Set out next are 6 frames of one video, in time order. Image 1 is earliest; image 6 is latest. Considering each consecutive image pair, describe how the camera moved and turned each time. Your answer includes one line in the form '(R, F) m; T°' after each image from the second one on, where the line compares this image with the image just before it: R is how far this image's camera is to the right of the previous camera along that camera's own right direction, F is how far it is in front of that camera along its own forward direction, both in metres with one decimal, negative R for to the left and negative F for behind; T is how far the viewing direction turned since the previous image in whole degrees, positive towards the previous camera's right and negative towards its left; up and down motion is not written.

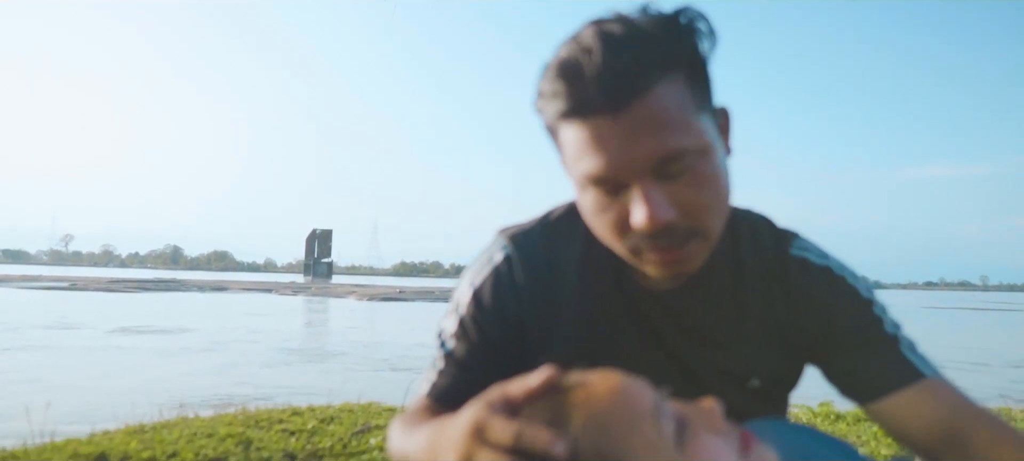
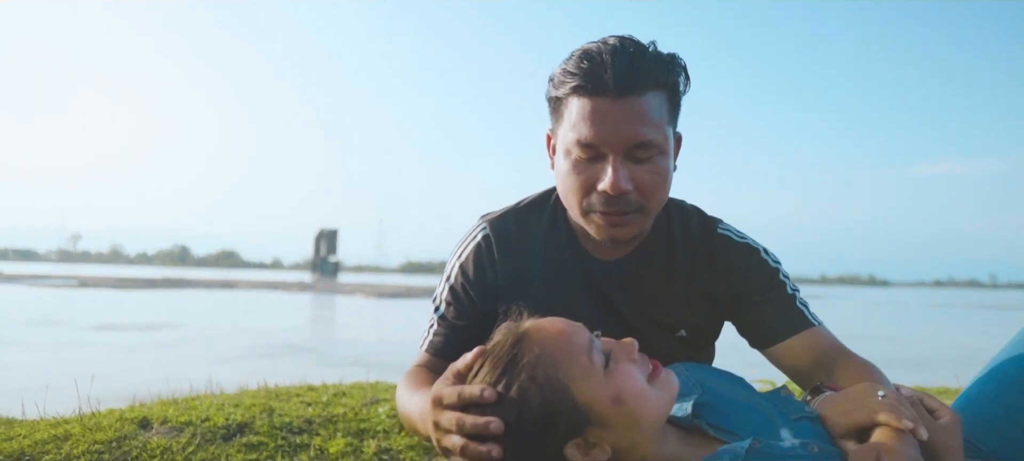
(+0.1, -0.5) m; 0°
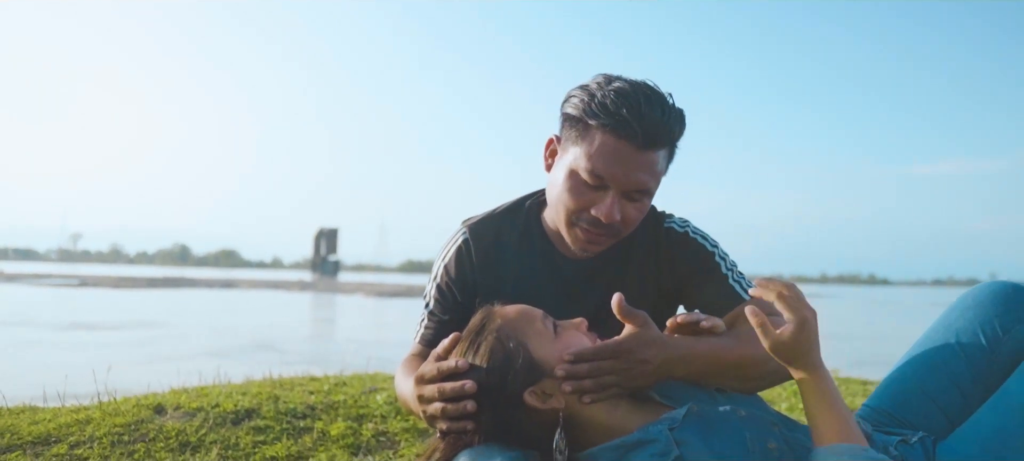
(+0.1, -0.3) m; 0°
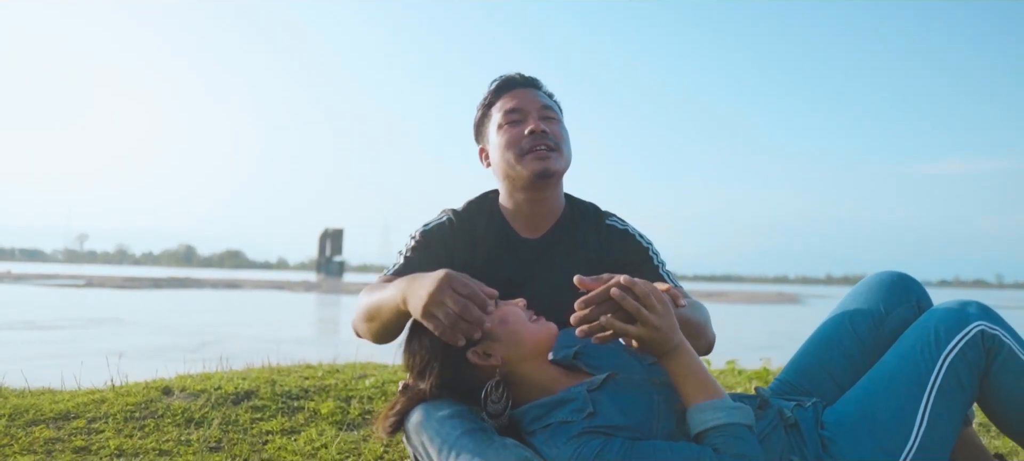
(+0.2, -0.4) m; 0°
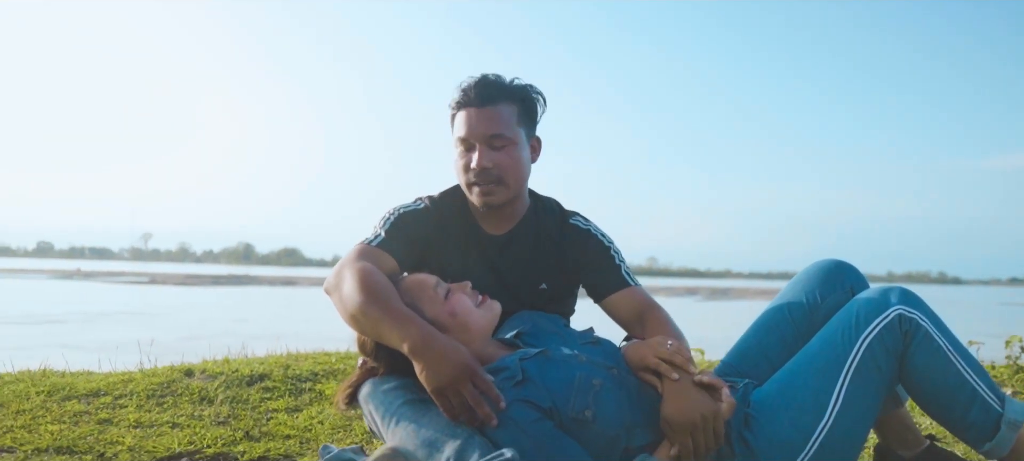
(+0.3, -0.3) m; -4°
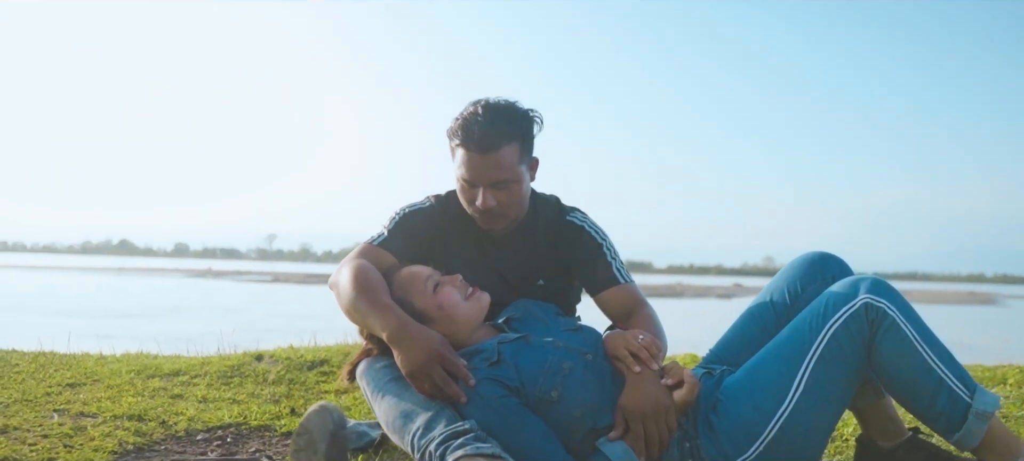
(+0.4, -0.3) m; -8°
